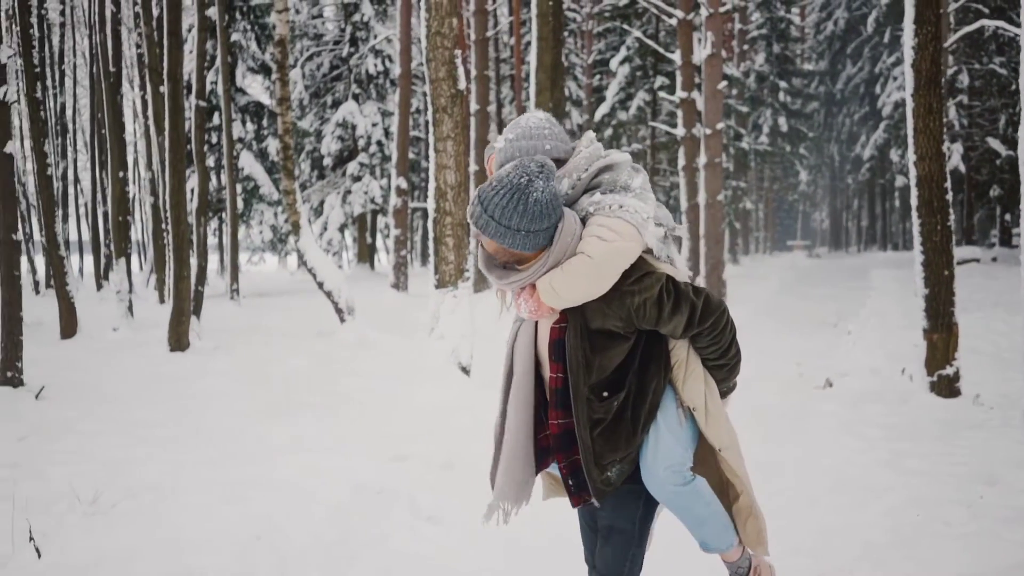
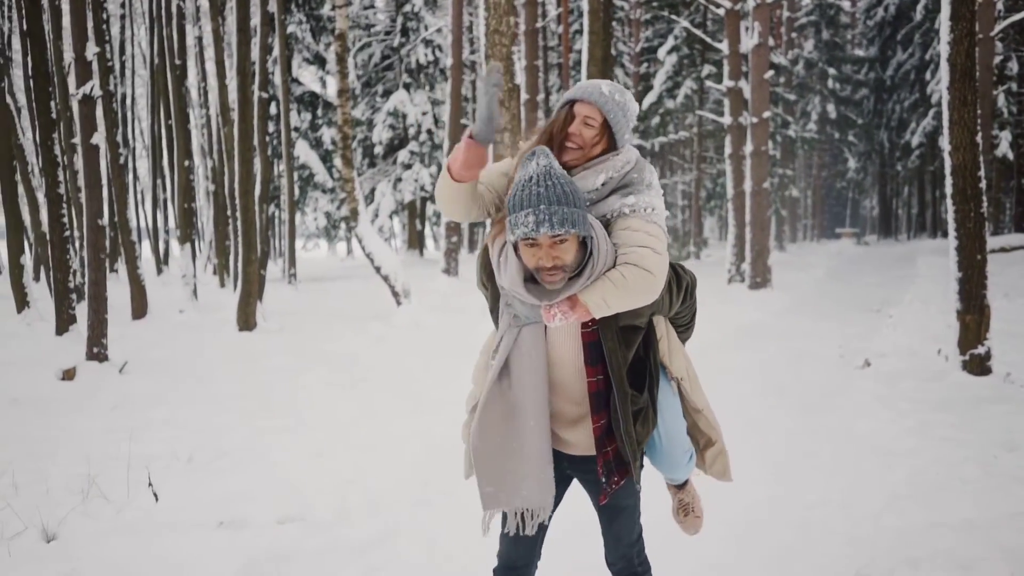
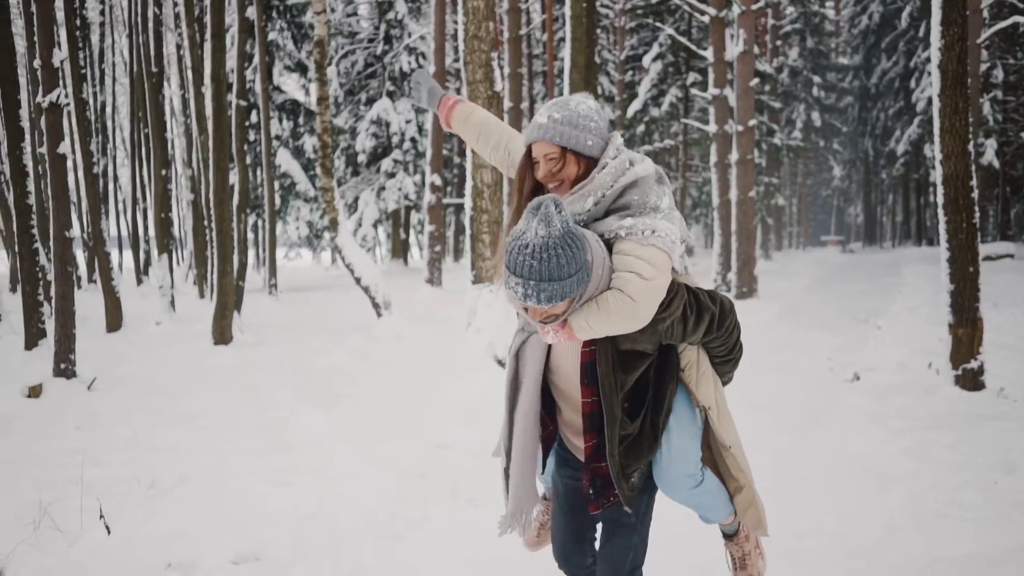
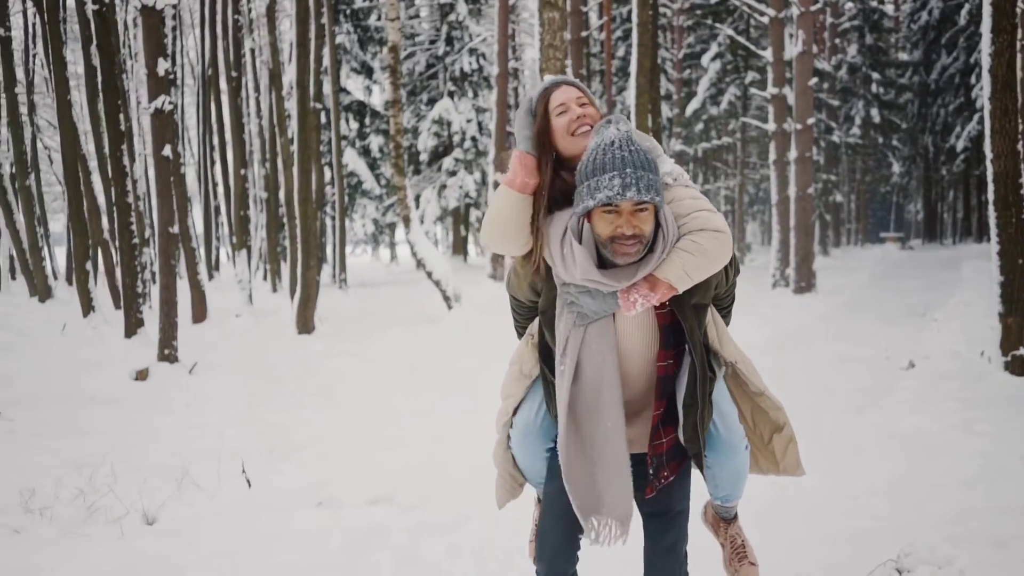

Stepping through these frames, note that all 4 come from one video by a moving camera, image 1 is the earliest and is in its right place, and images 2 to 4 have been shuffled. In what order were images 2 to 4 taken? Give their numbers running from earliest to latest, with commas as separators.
3, 2, 4
